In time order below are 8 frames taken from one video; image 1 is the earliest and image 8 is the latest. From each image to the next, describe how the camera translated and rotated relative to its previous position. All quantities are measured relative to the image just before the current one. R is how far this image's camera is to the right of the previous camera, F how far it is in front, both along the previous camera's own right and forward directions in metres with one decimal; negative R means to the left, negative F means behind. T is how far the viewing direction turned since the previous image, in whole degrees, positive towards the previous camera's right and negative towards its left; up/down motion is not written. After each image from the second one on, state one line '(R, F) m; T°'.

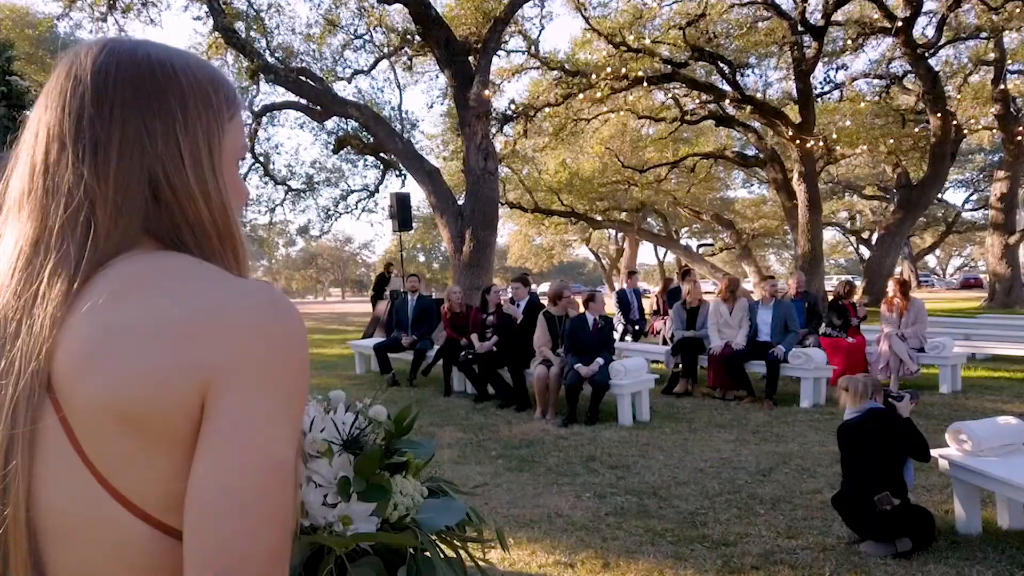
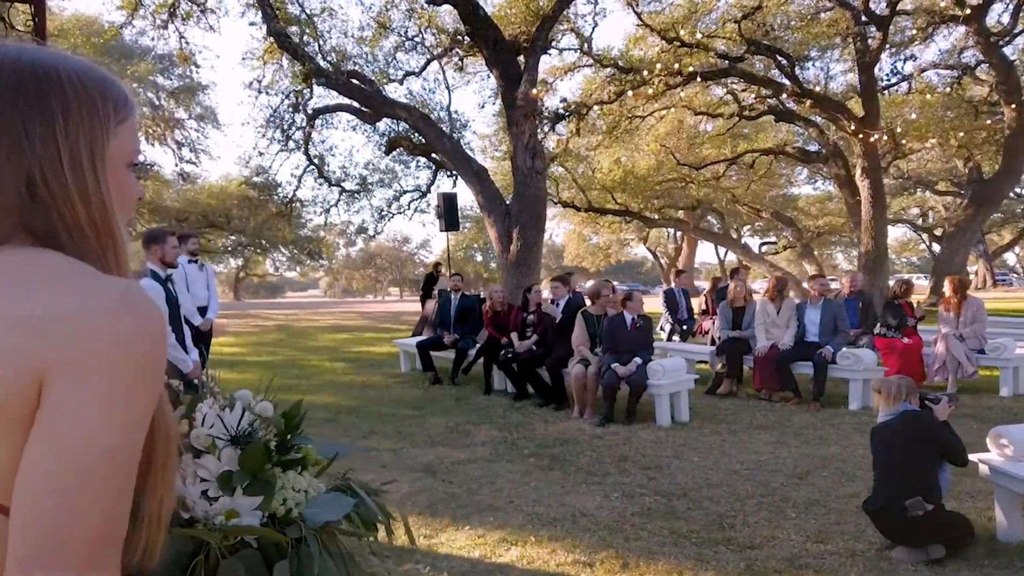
(+0.2, 0.0) m; -4°
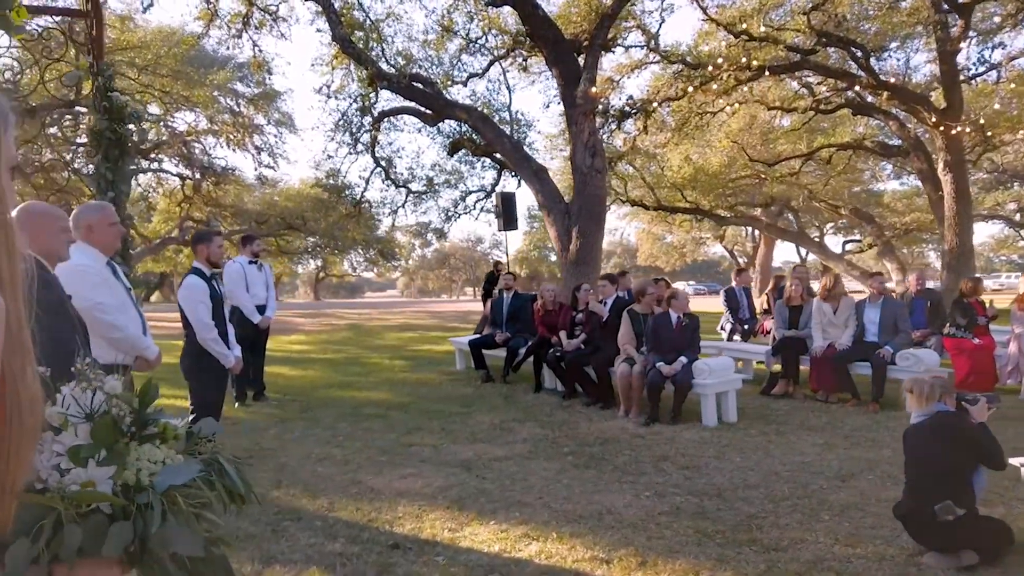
(+0.3, 0.0) m; -5°
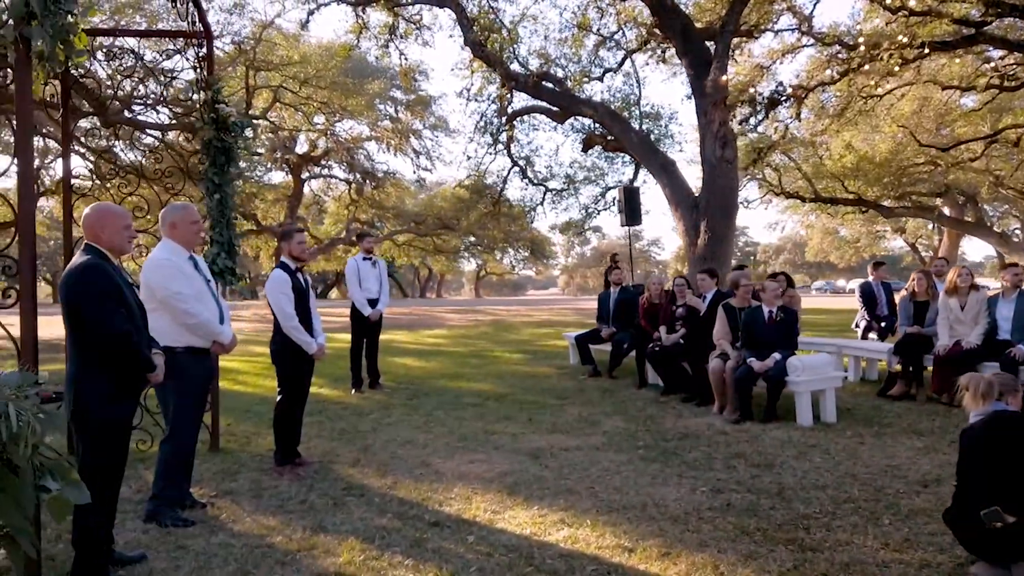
(+0.7, 0.0) m; -12°
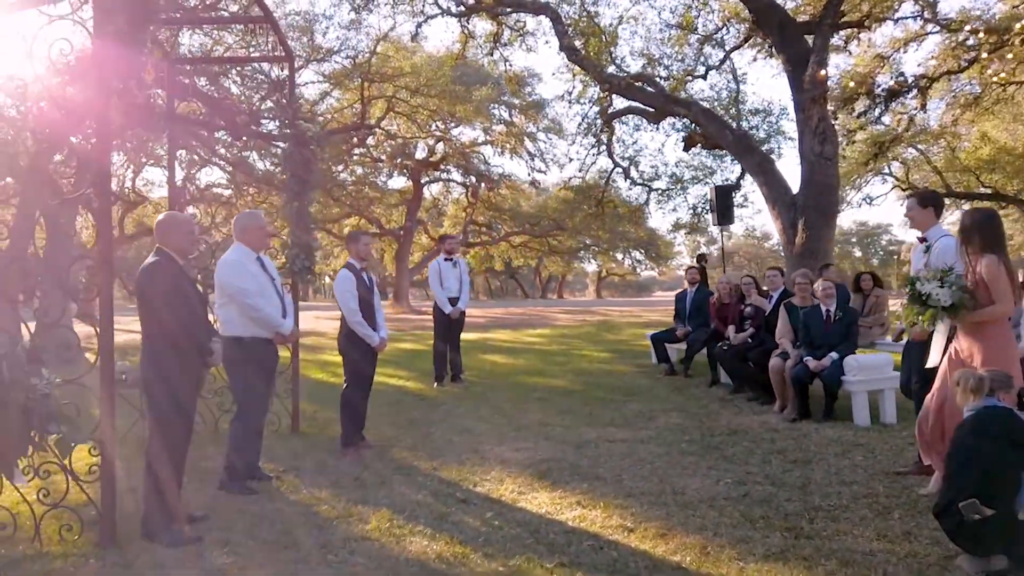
(+0.6, -0.3) m; -9°
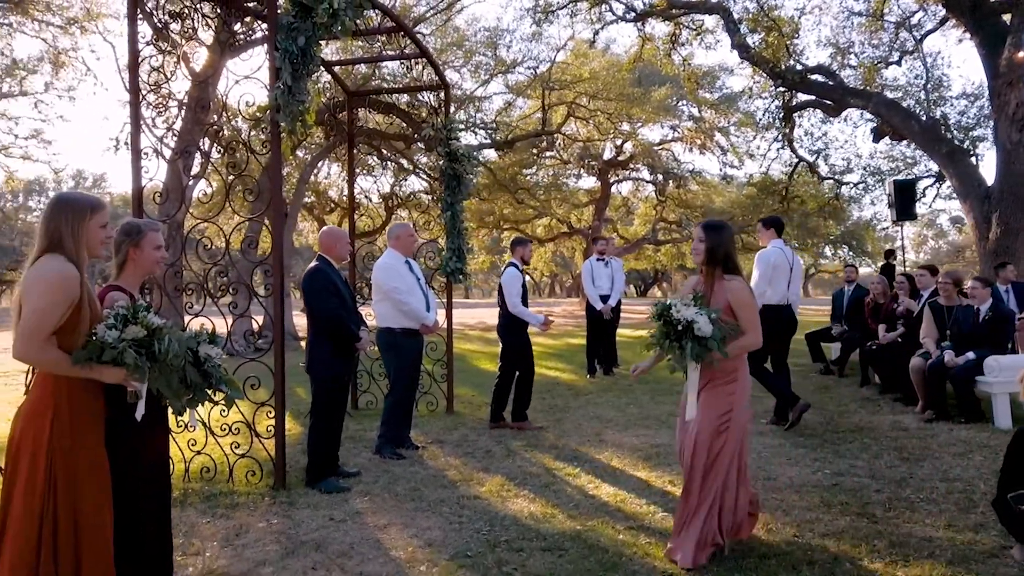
(+0.7, -0.6) m; -14°
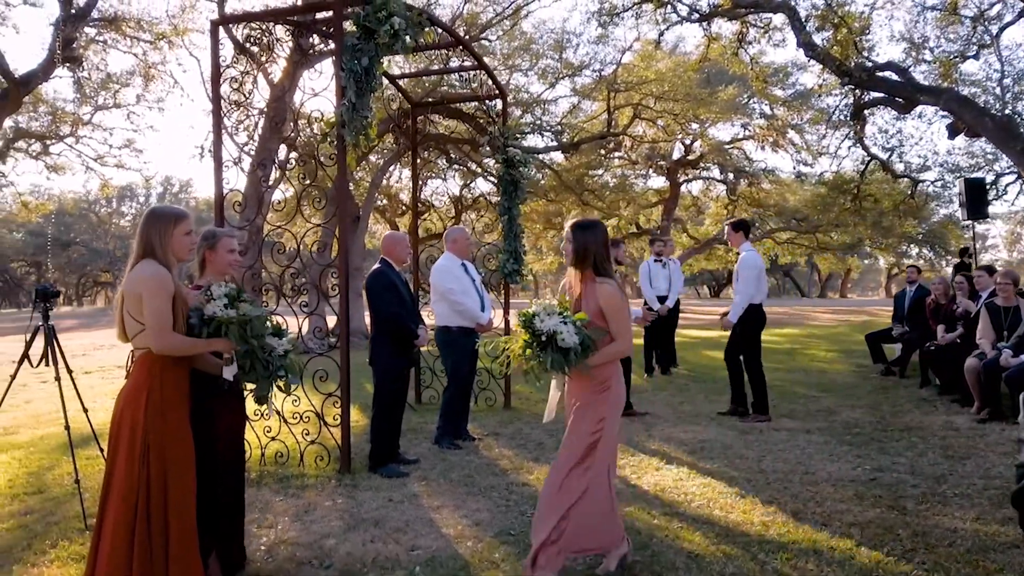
(+0.2, -0.4) m; -5°
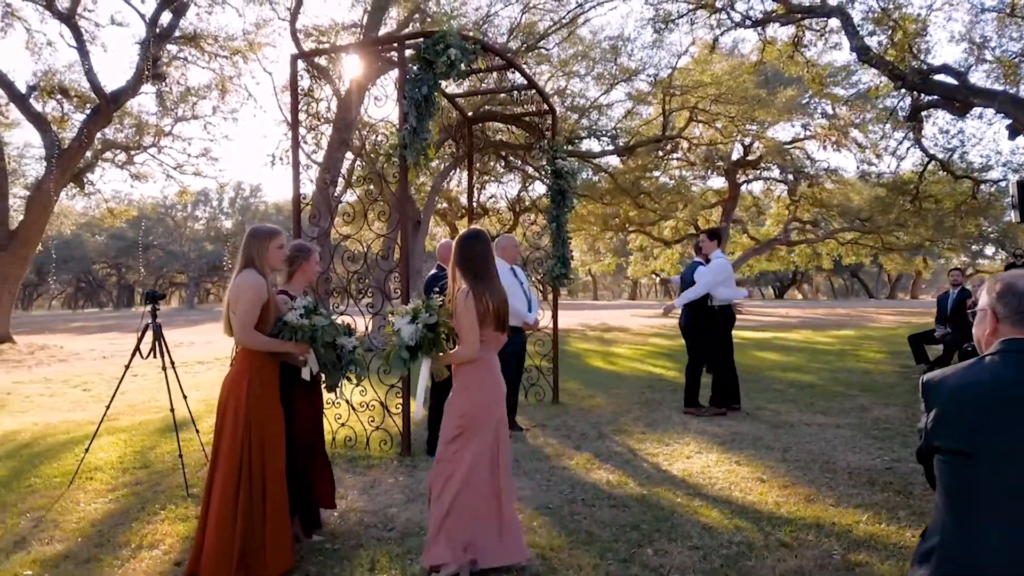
(+0.1, -0.6) m; -4°
